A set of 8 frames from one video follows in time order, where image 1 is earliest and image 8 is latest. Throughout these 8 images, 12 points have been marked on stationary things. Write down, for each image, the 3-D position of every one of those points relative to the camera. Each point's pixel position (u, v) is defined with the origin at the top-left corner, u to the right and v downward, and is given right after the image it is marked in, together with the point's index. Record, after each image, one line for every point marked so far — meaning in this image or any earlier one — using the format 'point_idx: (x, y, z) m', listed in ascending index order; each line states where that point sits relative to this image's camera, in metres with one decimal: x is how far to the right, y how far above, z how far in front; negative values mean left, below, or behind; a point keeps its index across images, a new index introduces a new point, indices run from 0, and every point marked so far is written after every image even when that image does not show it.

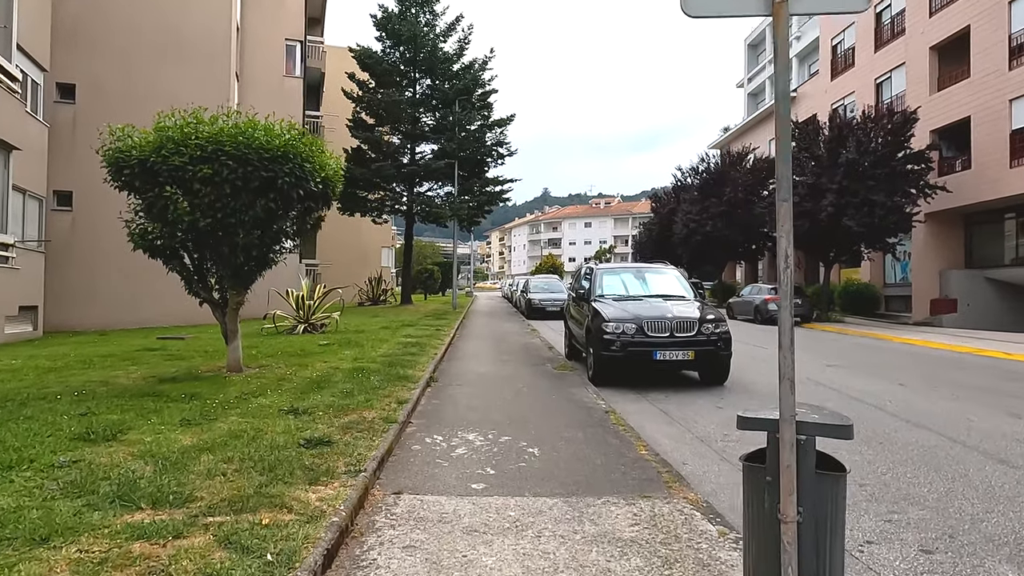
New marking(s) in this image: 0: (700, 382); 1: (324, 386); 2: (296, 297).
0: (+2.9, -1.5, +10.3) m
1: (-2.2, -1.2, +7.9) m
2: (-5.1, -0.2, +15.4) m
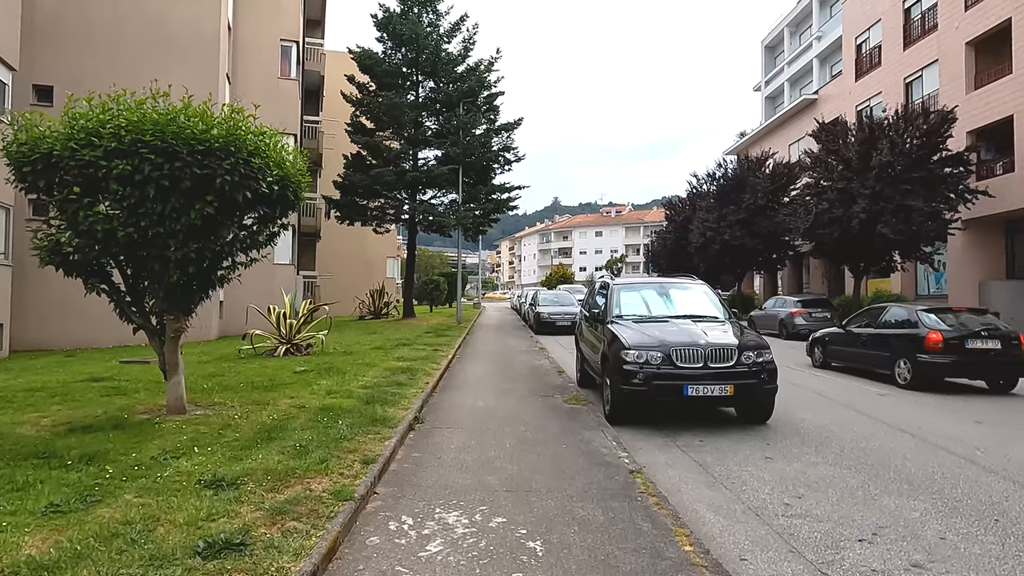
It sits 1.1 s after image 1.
0: (+3.0, -1.7, +8.7) m
1: (-2.2, -1.4, +6.3) m
2: (-4.9, -0.6, +13.8) m
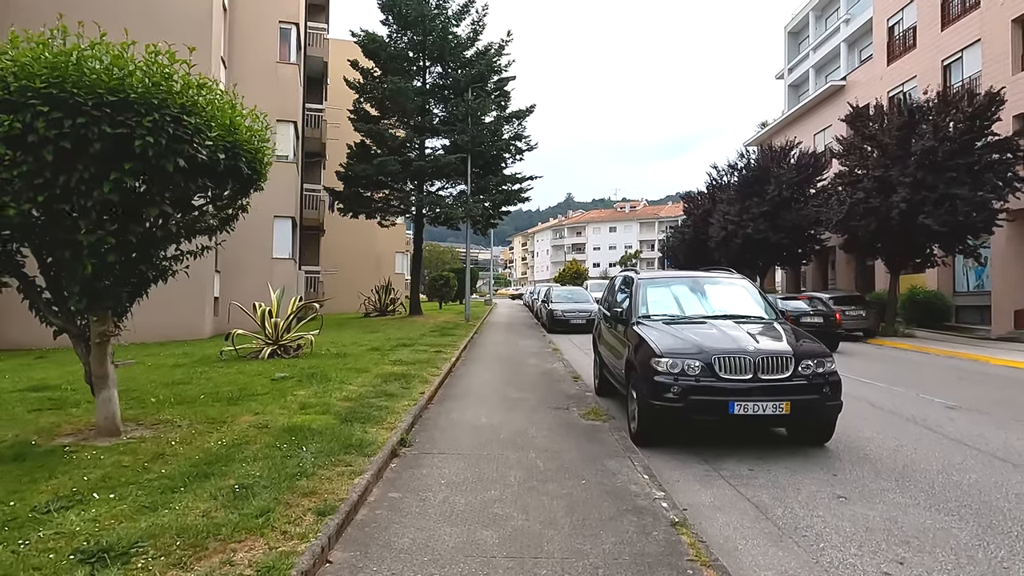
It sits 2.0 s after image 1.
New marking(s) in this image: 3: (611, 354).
0: (+3.0, -1.7, +7.2) m
1: (-2.2, -1.4, +4.9) m
2: (-4.8, -0.5, +12.5) m
3: (+1.4, -1.0, +9.2) m
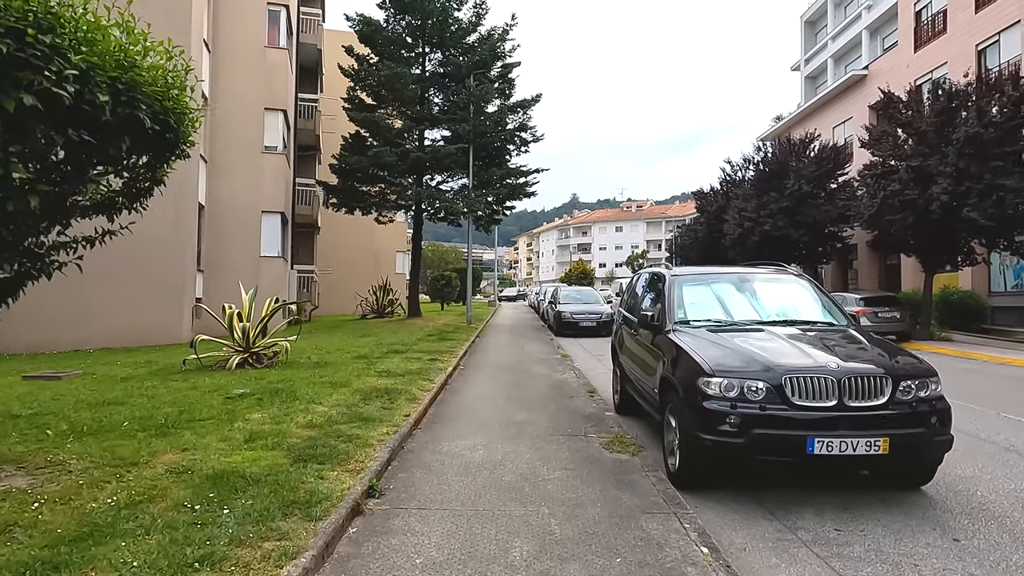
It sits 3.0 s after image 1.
0: (+3.1, -1.7, +5.6) m
1: (-2.2, -1.3, +3.3) m
2: (-4.7, -0.5, +10.9) m
3: (+1.5, -0.9, +7.6) m
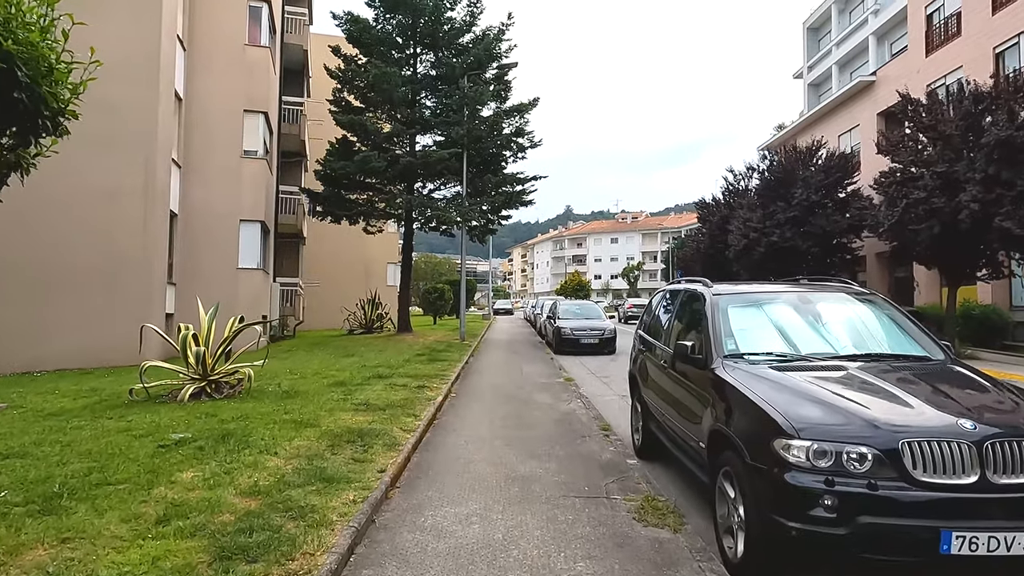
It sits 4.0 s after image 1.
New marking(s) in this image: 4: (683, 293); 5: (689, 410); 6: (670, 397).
0: (+3.1, -1.8, +4.1) m
1: (-2.1, -1.5, +1.8) m
2: (-4.7, -0.7, +9.4) m
3: (+1.5, -1.1, +6.1) m
4: (+1.8, -0.1, +7.0) m
5: (+1.5, -1.0, +5.5) m
6: (+1.5, -1.0, +6.3) m
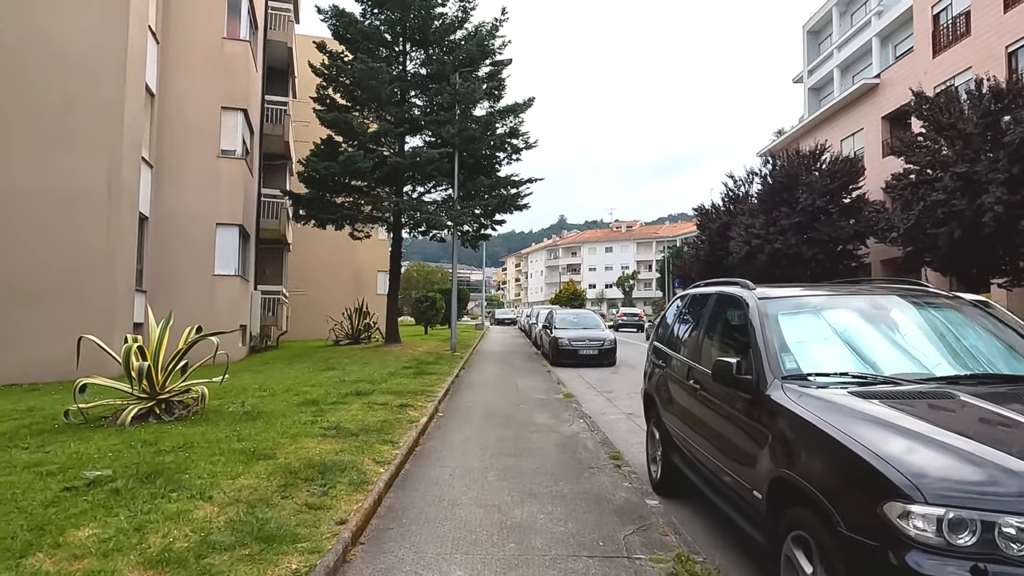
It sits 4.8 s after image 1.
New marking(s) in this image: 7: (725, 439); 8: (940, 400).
0: (+3.1, -1.8, +2.9) m
1: (-2.1, -1.4, +0.6) m
2: (-4.8, -0.8, +8.2) m
3: (+1.4, -1.2, +4.9) m
4: (+1.8, -0.1, +5.8) m
5: (+1.4, -1.0, +4.3) m
6: (+1.5, -1.1, +5.1) m
7: (+1.5, -1.0, +4.6) m
8: (+2.3, -0.6, +3.5) m
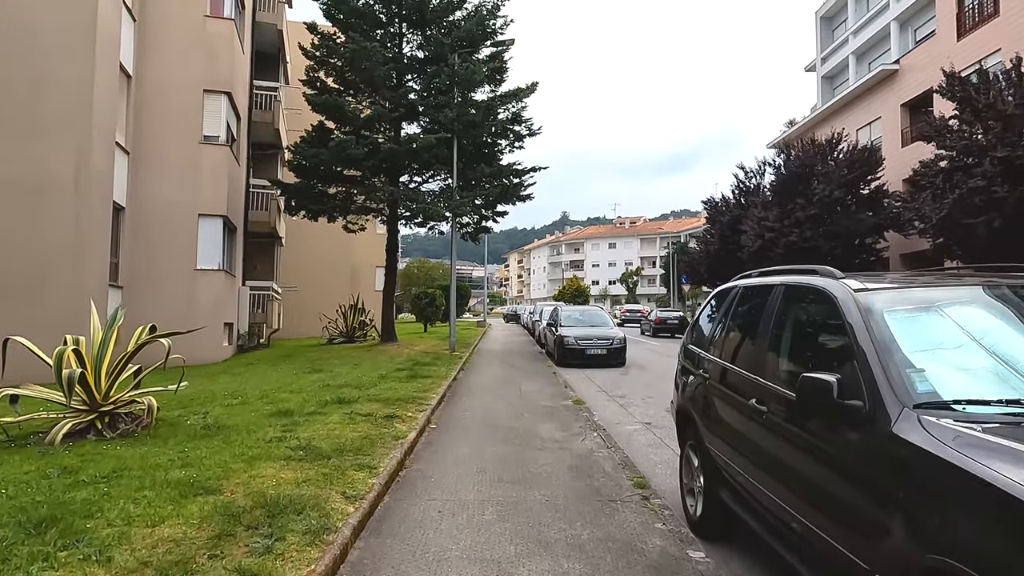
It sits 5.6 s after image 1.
0: (+3.1, -1.8, +1.7) m
1: (-2.1, -1.4, -0.6) m
2: (-4.7, -0.7, +7.0) m
3: (+1.5, -1.1, +3.7) m
4: (+1.8, 0.0, +4.5) m
5: (+1.5, -1.0, +3.0) m
6: (+1.5, -1.0, +3.8) m
7: (+1.5, -1.0, +3.3) m
8: (+2.3, -0.5, +2.2) m
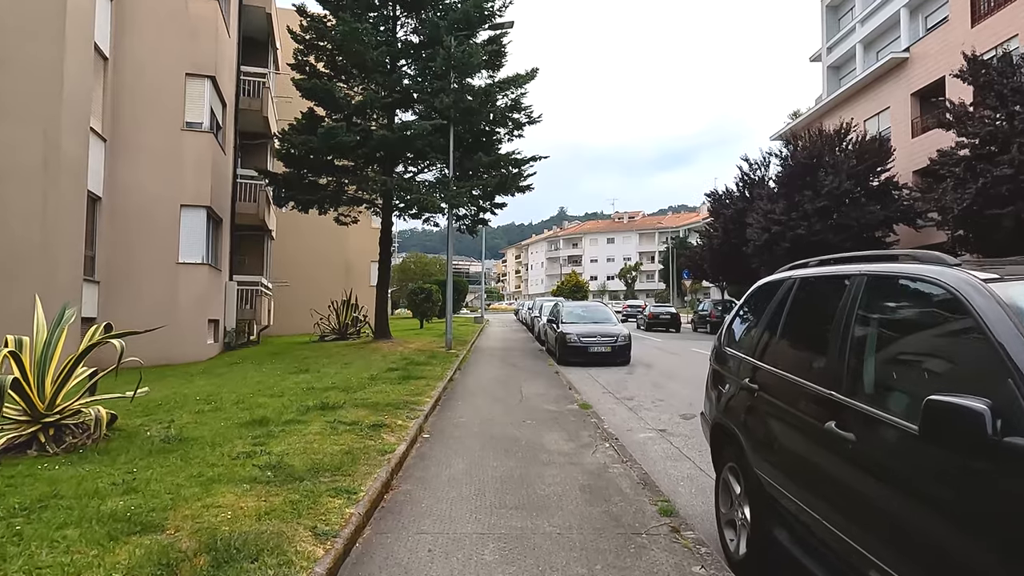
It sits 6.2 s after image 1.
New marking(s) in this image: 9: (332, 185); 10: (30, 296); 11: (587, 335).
0: (+3.2, -1.7, +0.8) m
1: (-2.1, -1.4, -1.5) m
2: (-4.7, -0.6, +6.0) m
3: (+1.5, -1.1, +2.8) m
4: (+1.8, 0.0, +3.6) m
5: (+1.5, -0.9, +2.1) m
6: (+1.5, -0.9, +2.9) m
7: (+1.5, -0.9, +2.5) m
8: (+2.3, -0.5, +1.4) m
9: (-5.3, +3.0, +19.7) m
10: (-9.6, -0.2, +13.2) m
11: (+2.0, -1.2, +17.1) m
